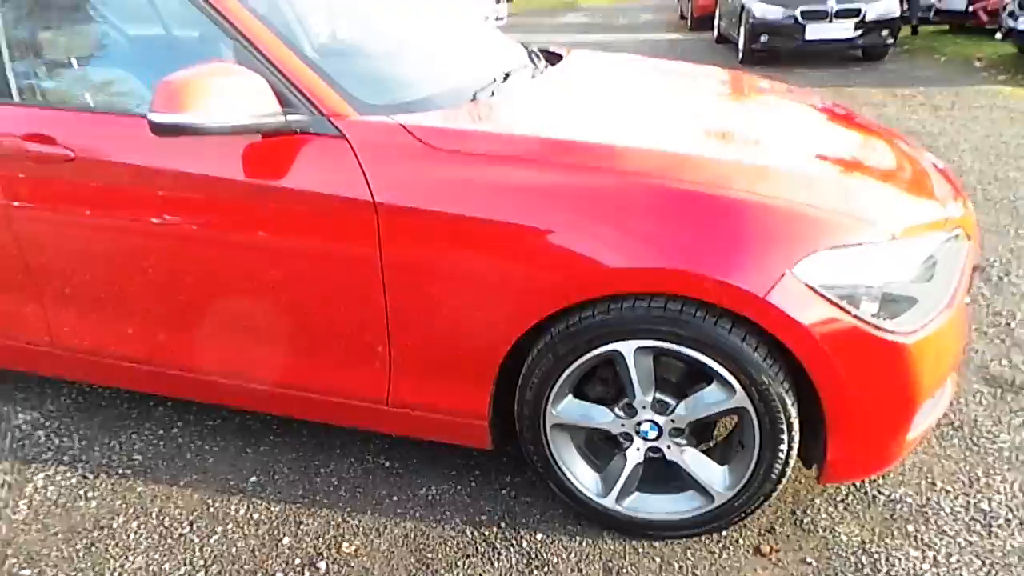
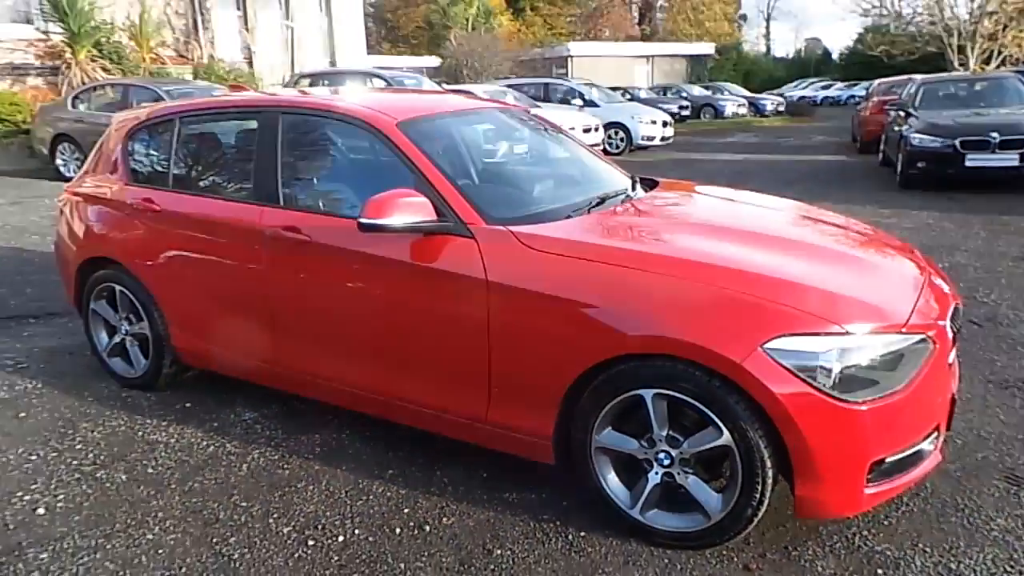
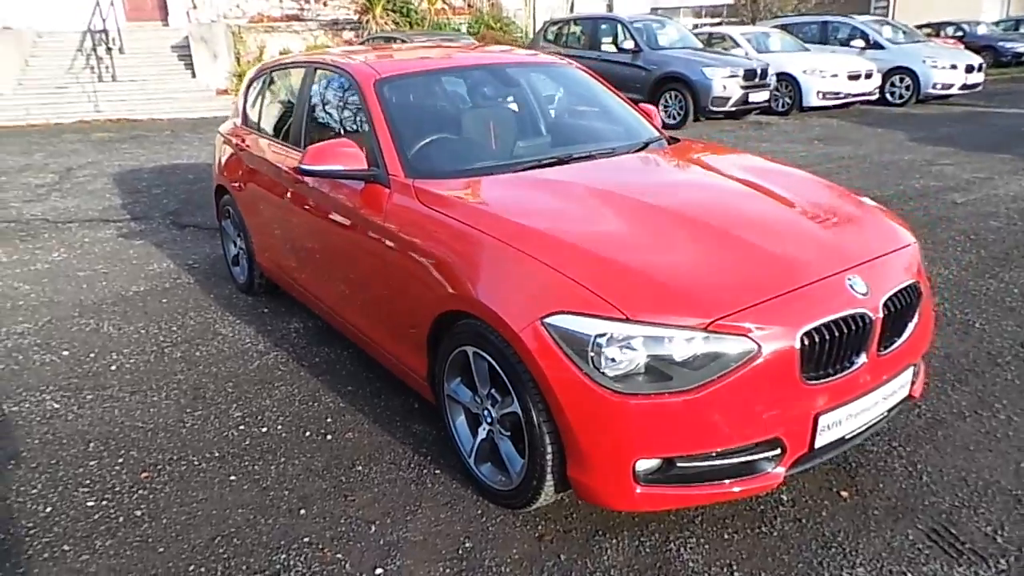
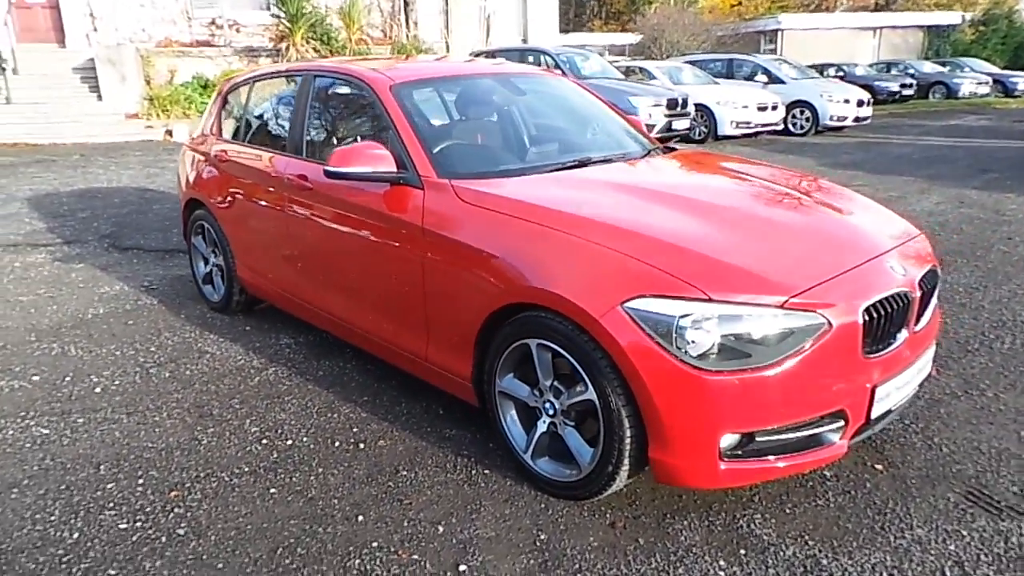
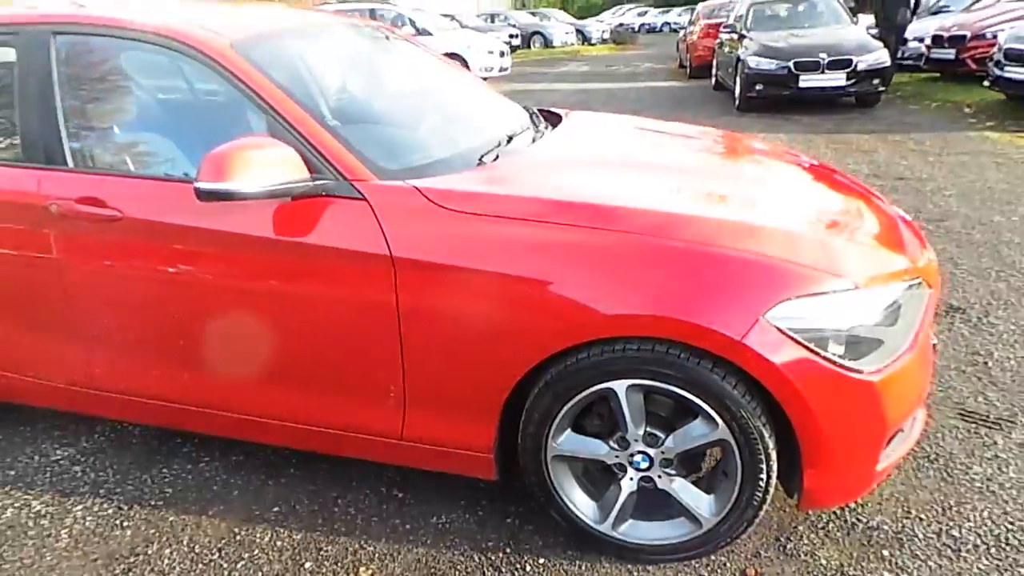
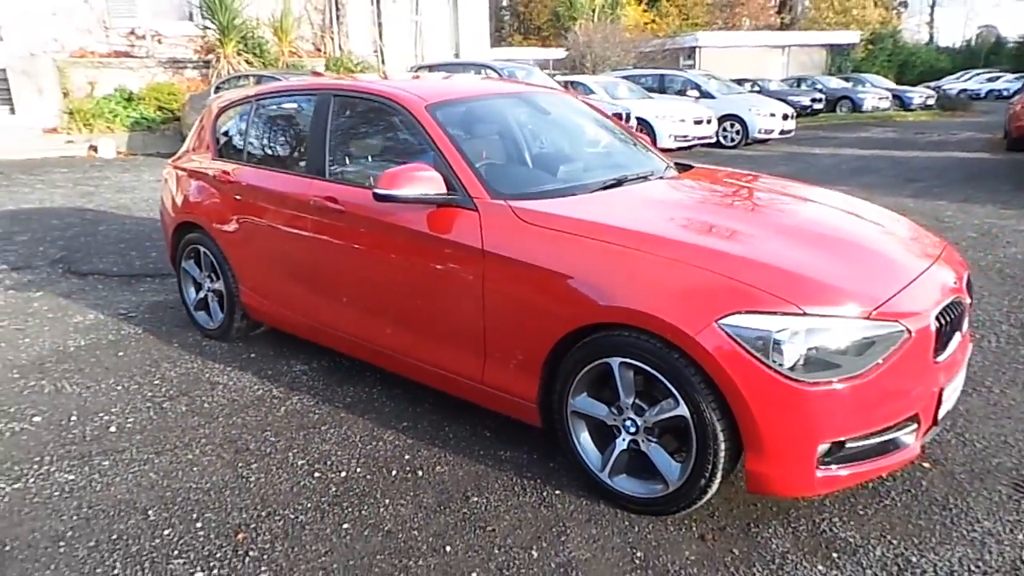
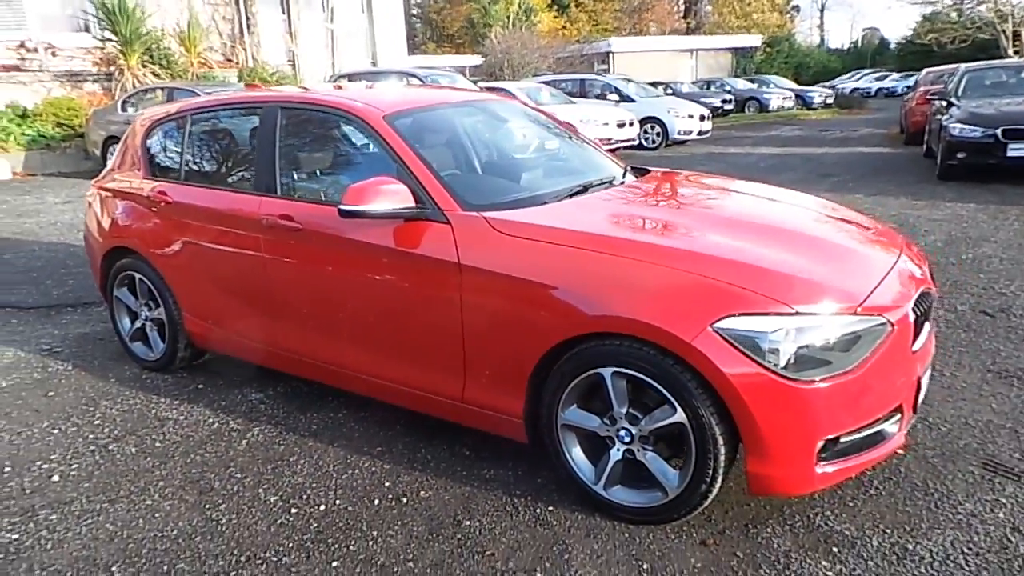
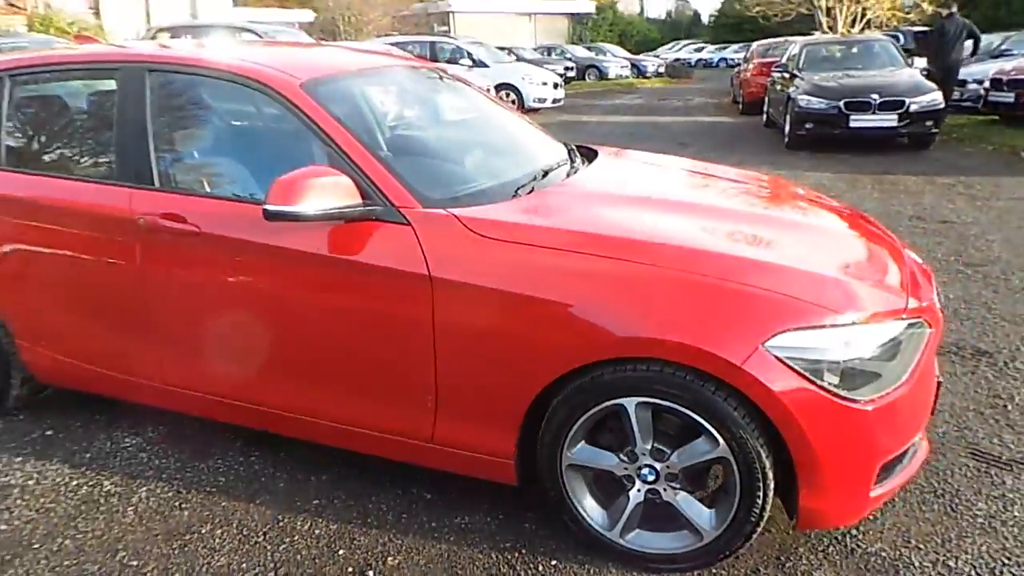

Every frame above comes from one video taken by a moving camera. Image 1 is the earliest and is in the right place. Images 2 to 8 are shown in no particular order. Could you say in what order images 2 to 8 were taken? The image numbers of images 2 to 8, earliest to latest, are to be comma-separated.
5, 8, 2, 7, 6, 4, 3
